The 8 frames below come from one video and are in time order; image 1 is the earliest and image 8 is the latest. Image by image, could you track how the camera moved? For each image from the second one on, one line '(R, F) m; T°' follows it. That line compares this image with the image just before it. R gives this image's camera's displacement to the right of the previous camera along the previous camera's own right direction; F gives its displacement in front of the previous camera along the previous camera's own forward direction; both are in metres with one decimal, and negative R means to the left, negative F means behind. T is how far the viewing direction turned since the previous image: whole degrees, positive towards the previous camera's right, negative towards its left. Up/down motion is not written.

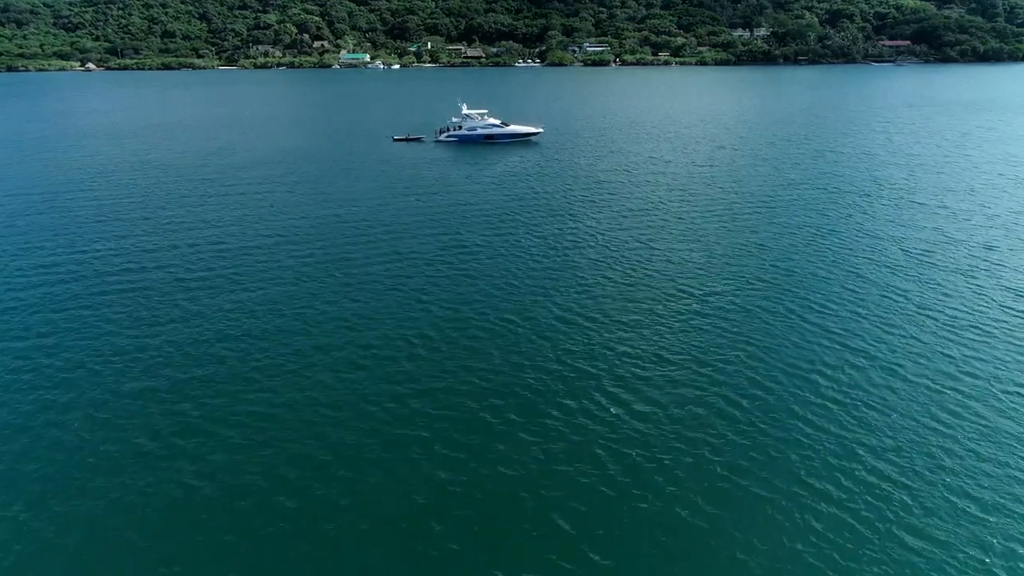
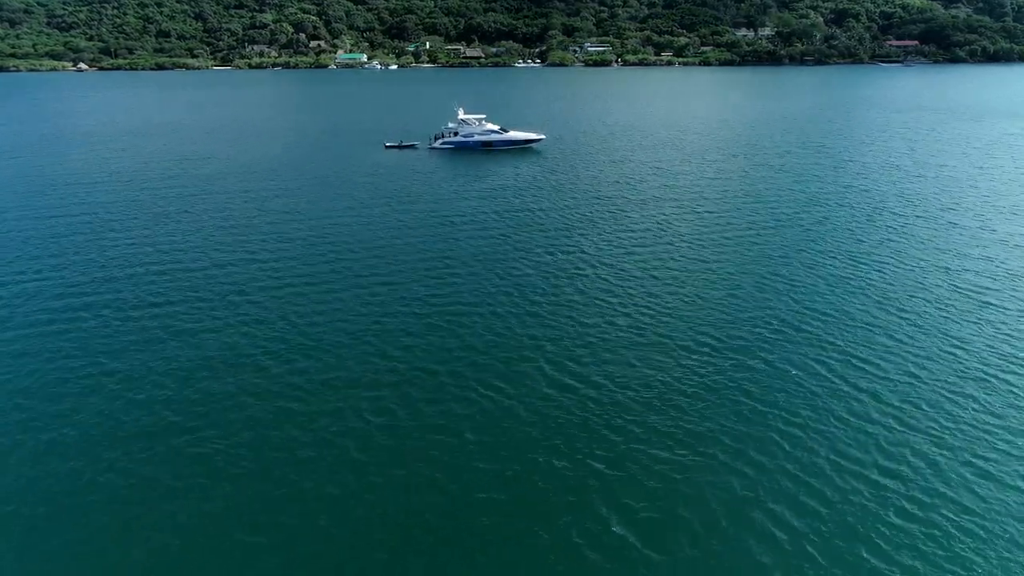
(+0.2, +5.7) m; 0°
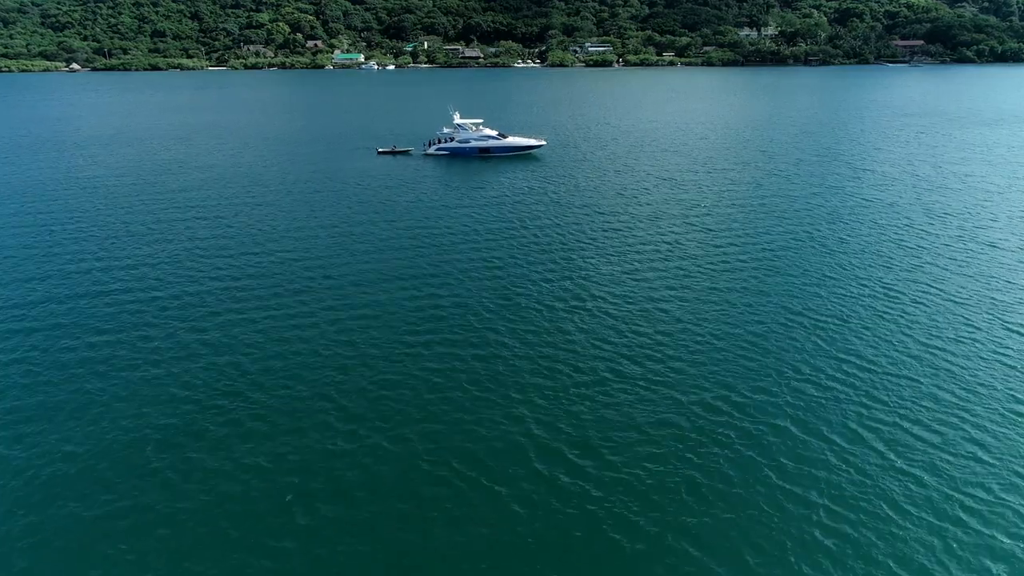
(+0.2, +4.7) m; 0°
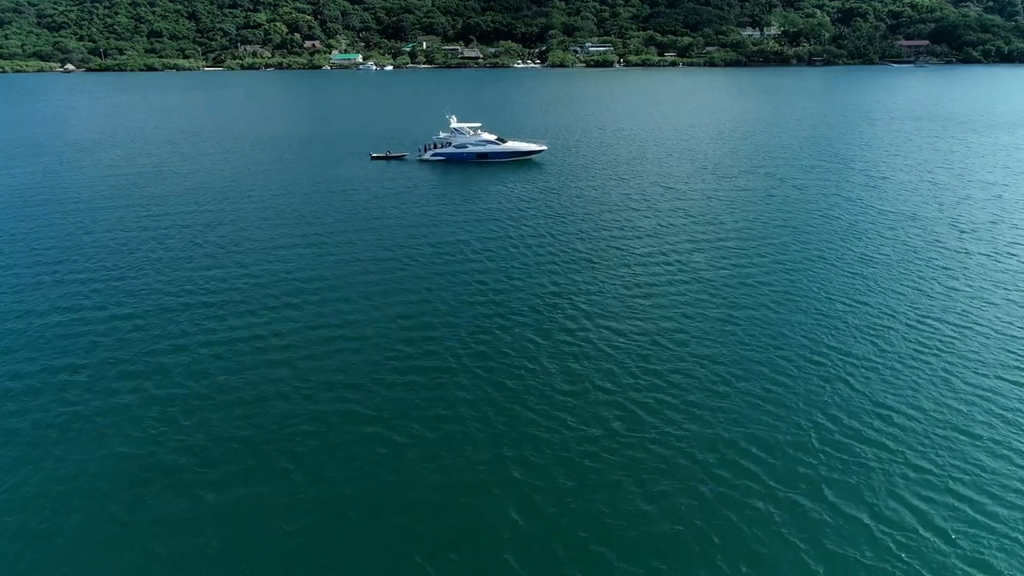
(+0.2, +3.7) m; 0°
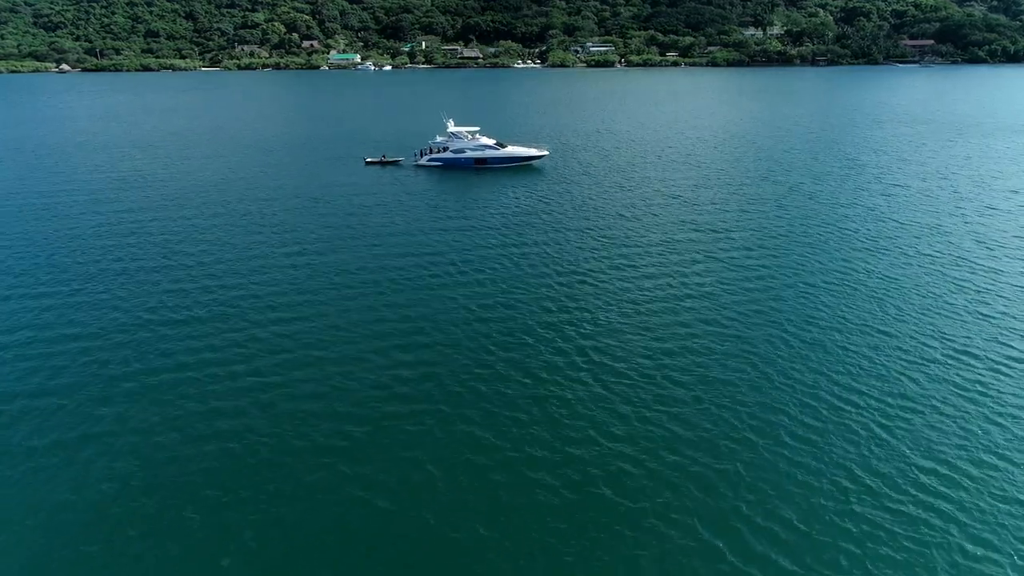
(+0.1, +3.1) m; 0°
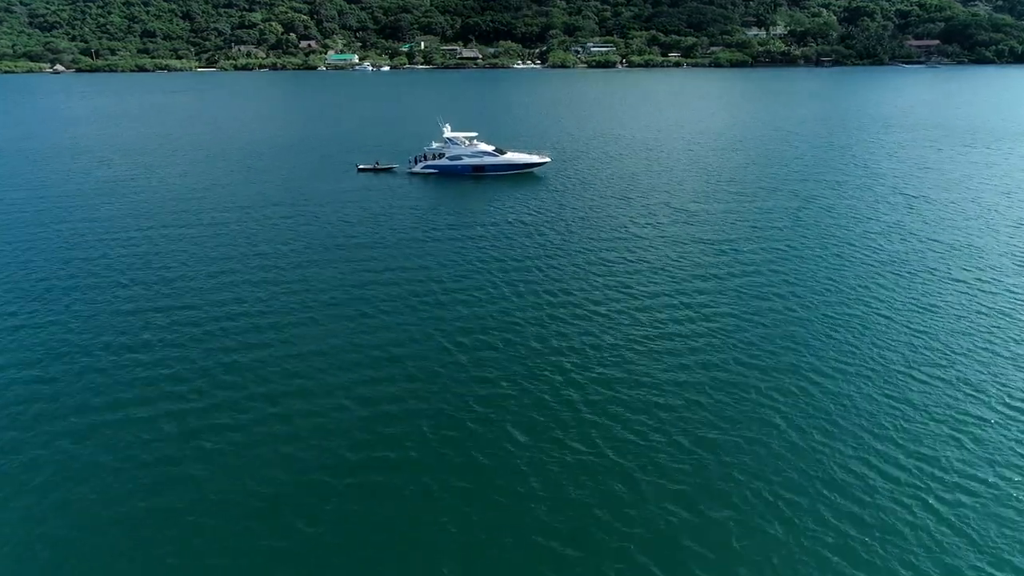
(+0.1, +3.8) m; 0°
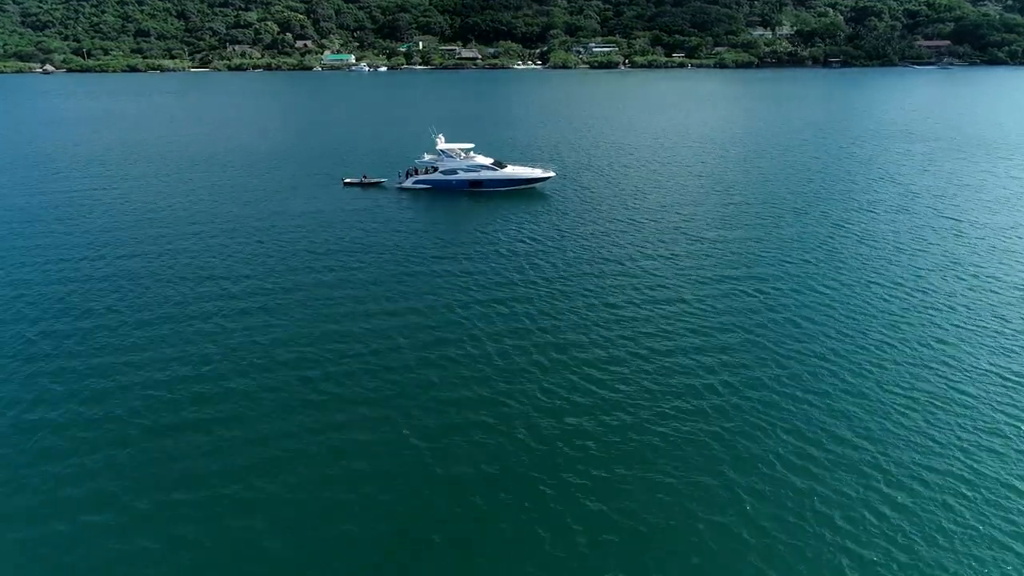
(+0.1, +6.5) m; 0°
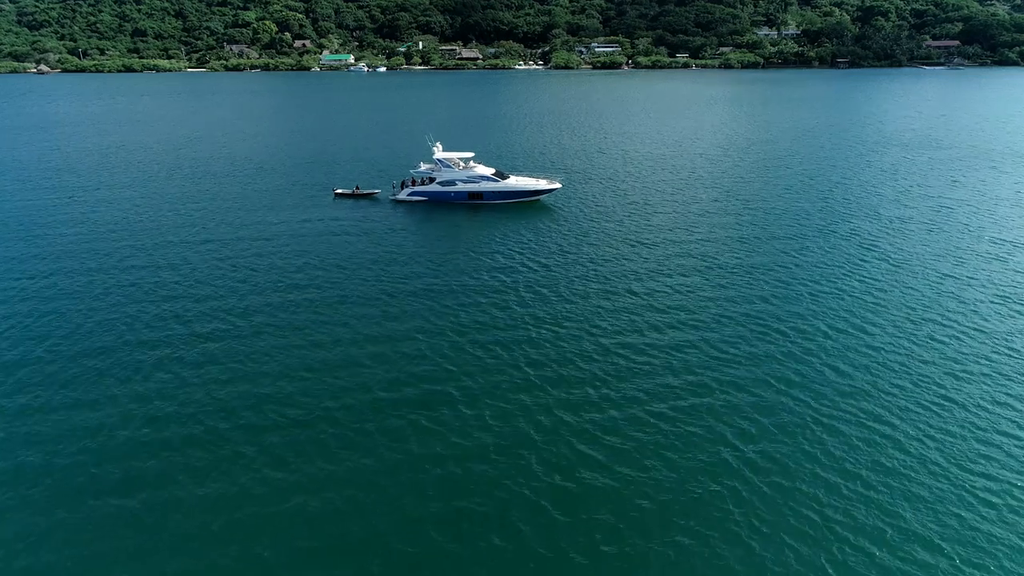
(-0.1, +4.4) m; 0°
